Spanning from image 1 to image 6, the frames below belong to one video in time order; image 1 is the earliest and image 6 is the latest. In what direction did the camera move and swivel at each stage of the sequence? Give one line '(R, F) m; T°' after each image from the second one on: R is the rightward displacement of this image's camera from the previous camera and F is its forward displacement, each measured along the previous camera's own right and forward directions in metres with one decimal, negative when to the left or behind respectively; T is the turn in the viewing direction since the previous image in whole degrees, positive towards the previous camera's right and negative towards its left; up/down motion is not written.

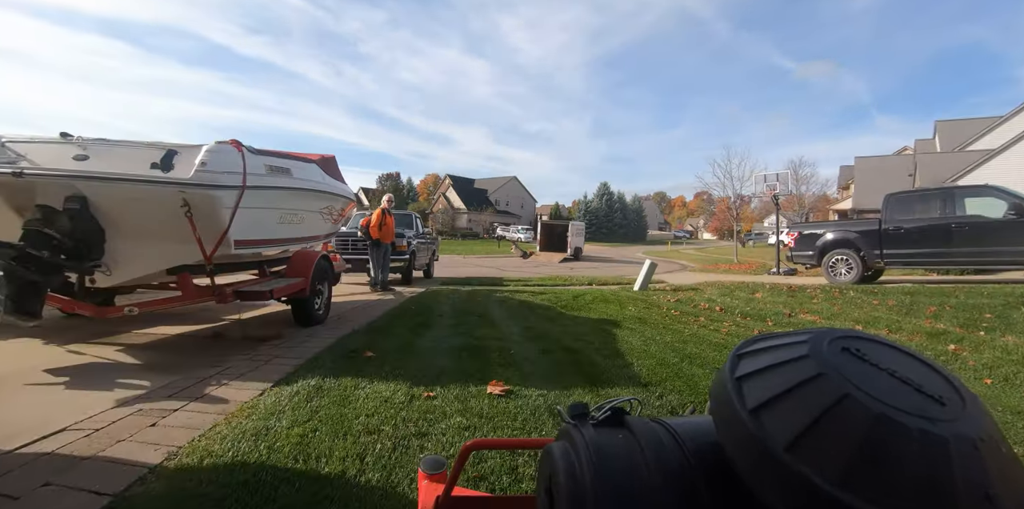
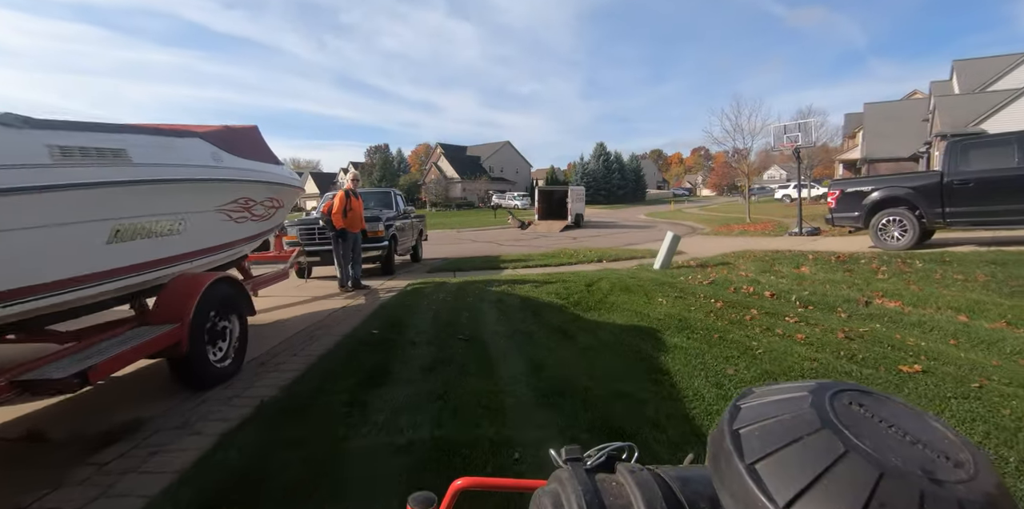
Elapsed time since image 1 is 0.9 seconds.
(0.0, +1.1) m; 0°
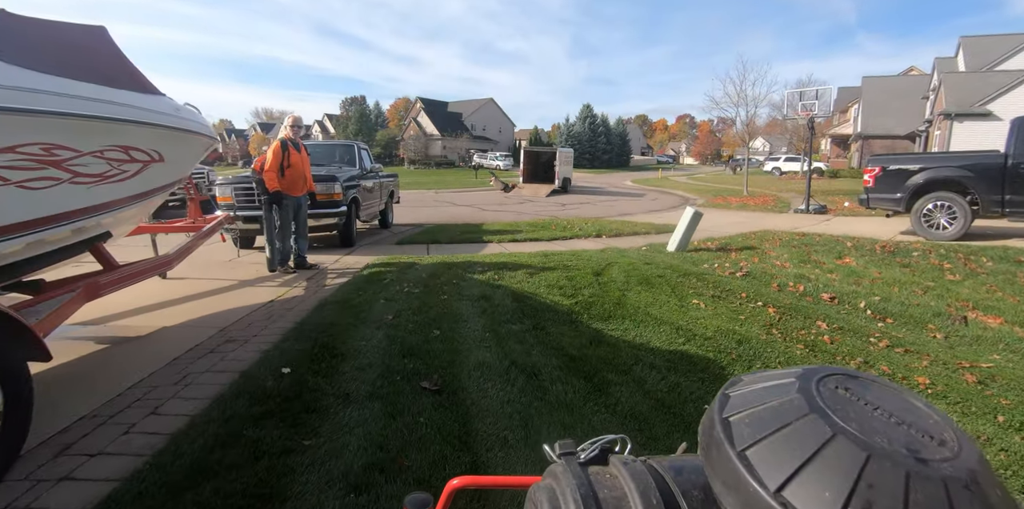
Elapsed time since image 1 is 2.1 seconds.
(-0.1, +1.1) m; +3°
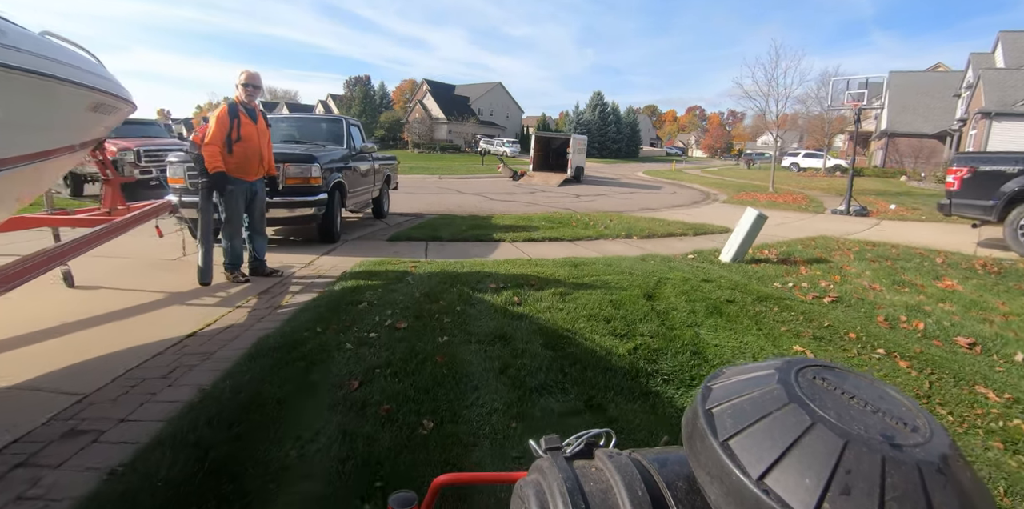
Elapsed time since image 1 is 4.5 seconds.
(-0.1, +0.9) m; 0°
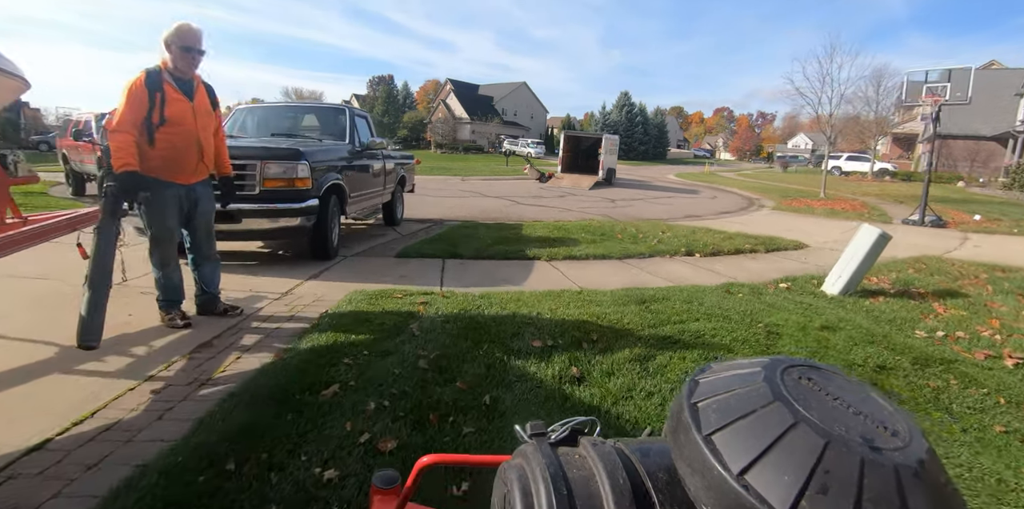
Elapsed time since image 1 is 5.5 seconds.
(-0.1, +0.9) m; -2°
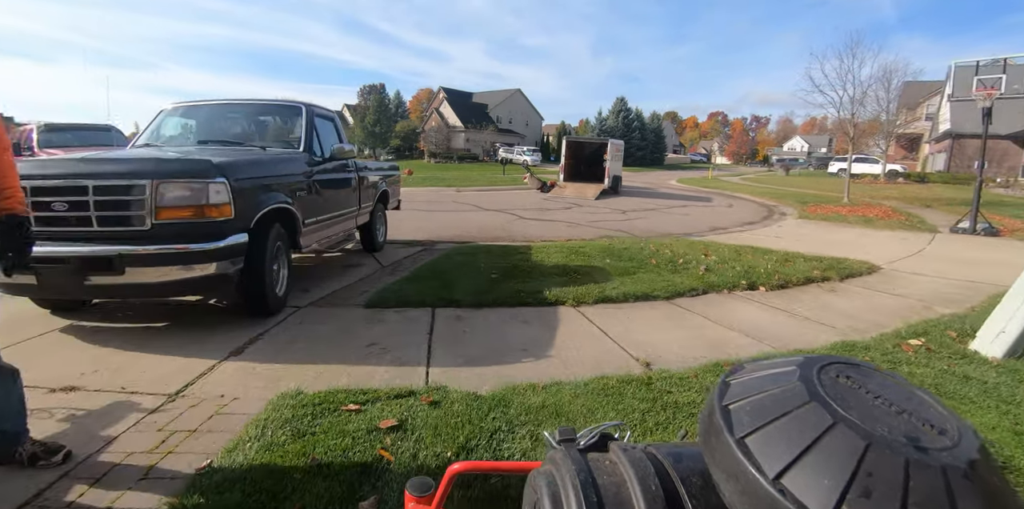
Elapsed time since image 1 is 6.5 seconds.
(-0.1, +1.0) m; 0°
